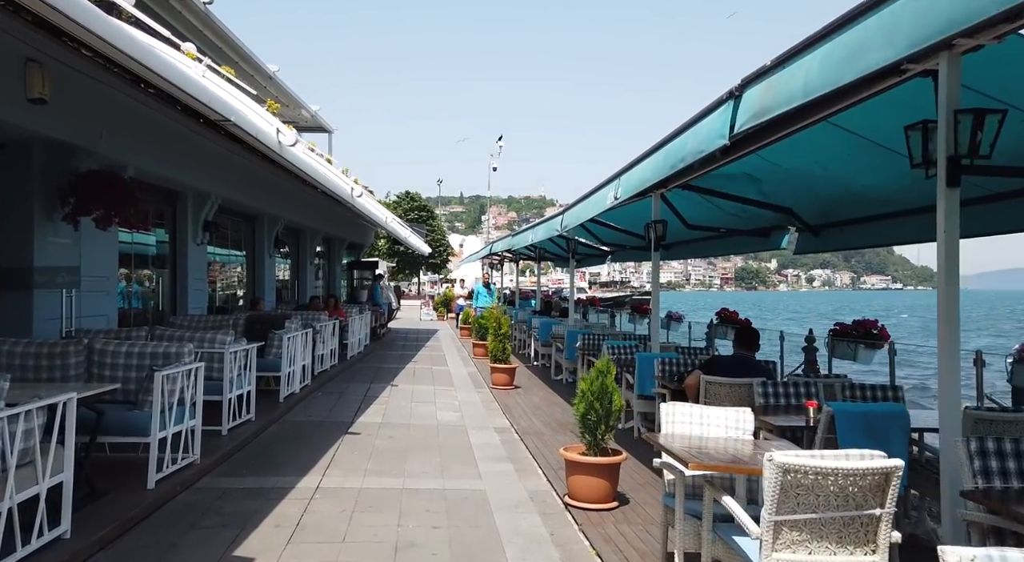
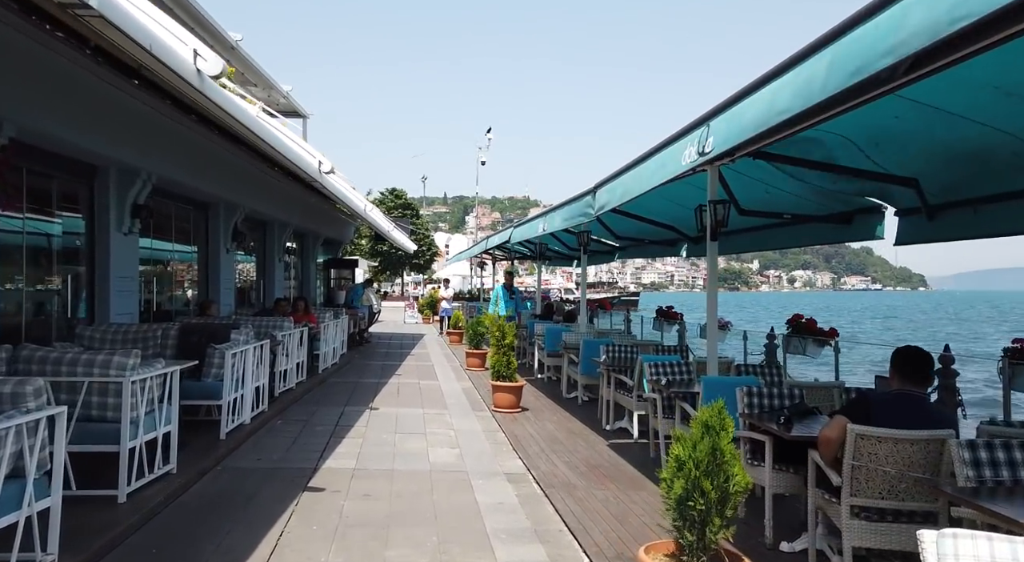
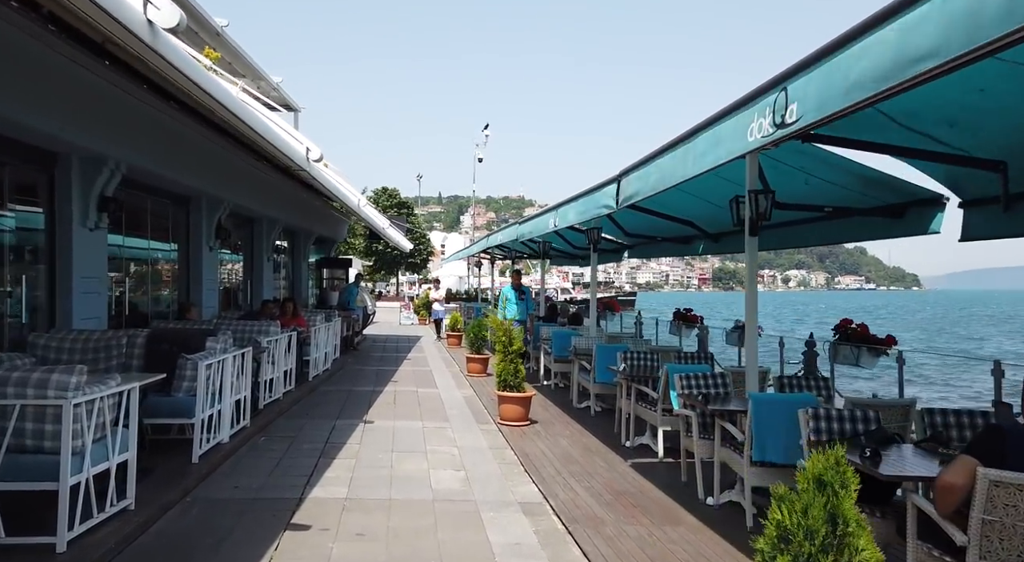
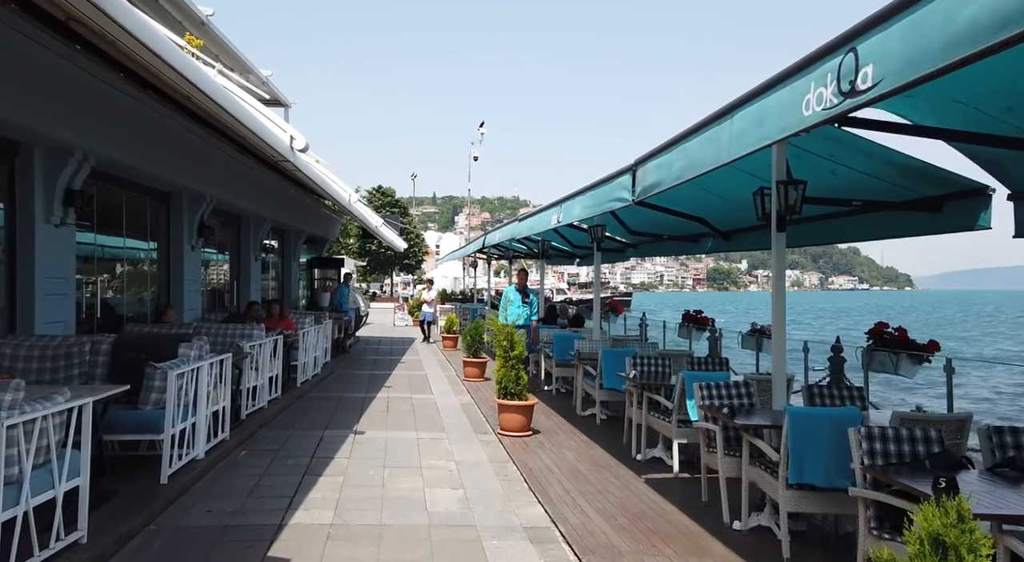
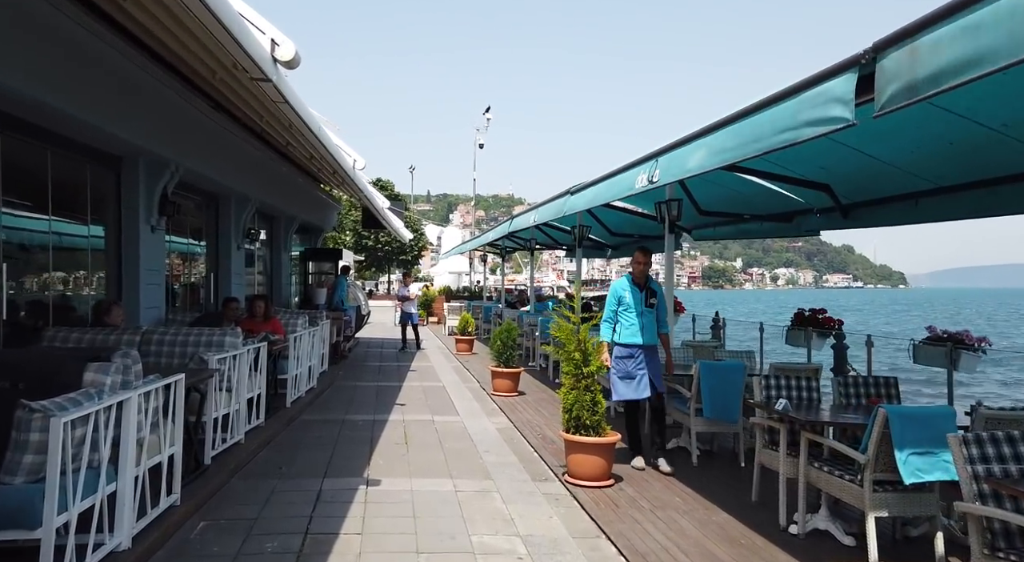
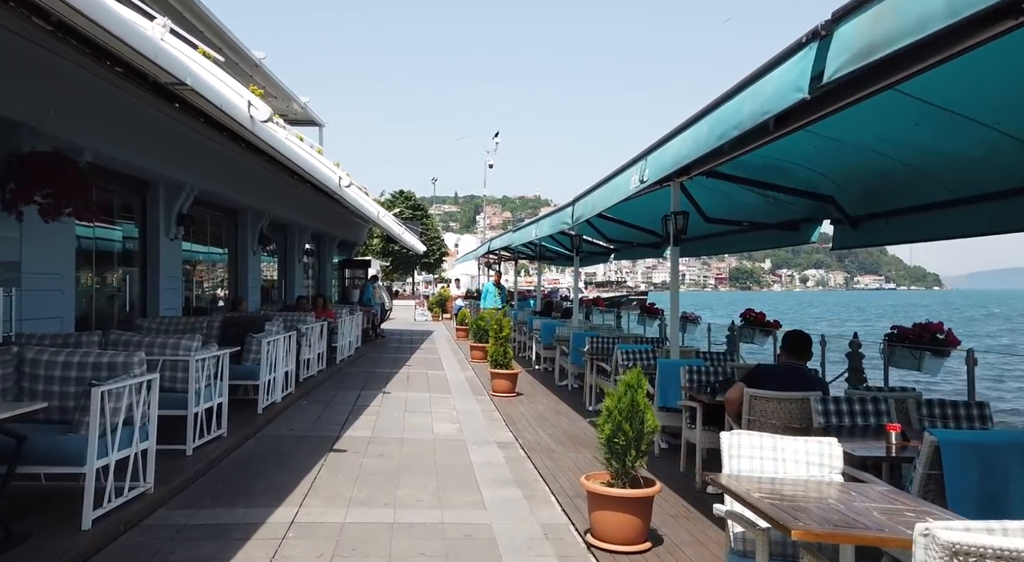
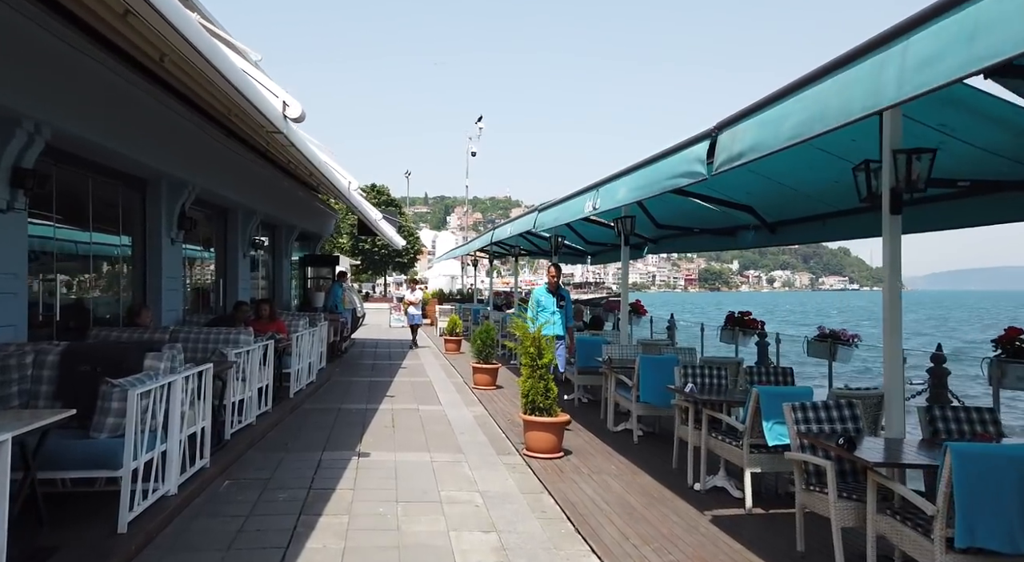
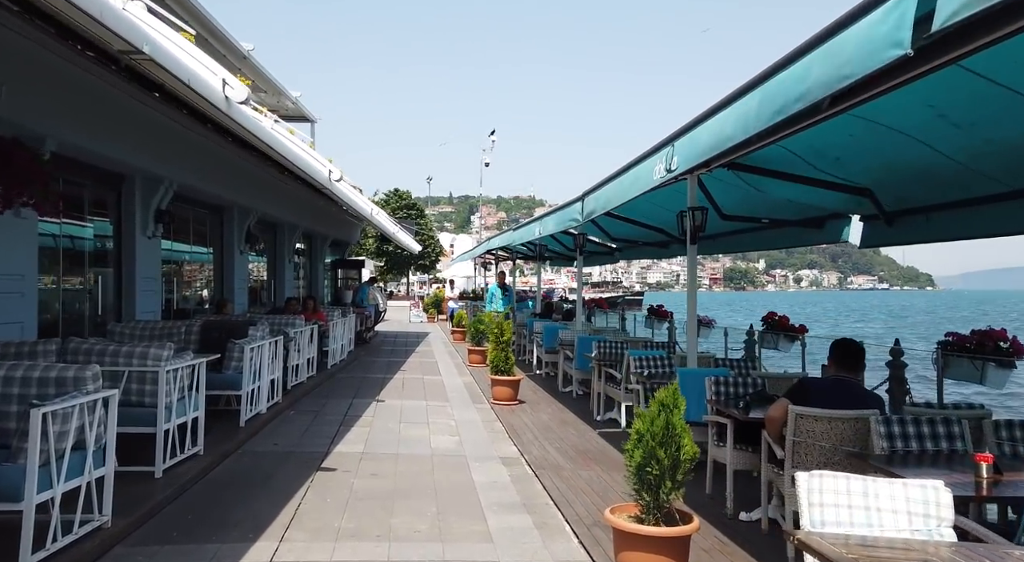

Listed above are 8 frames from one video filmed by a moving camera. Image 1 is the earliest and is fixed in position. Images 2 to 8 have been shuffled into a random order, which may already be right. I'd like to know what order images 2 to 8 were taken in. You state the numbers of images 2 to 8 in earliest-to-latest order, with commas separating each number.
6, 8, 2, 3, 4, 7, 5
